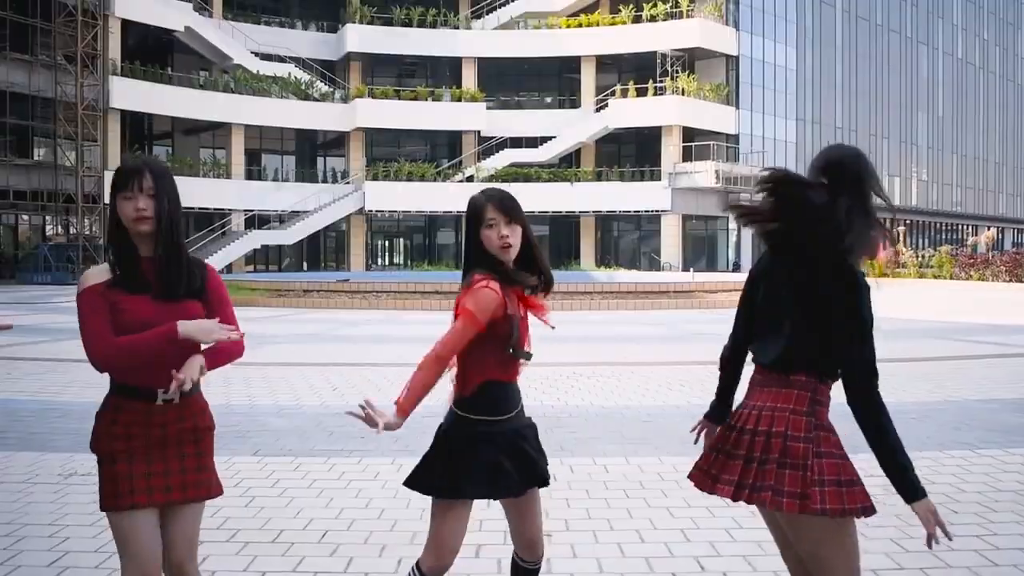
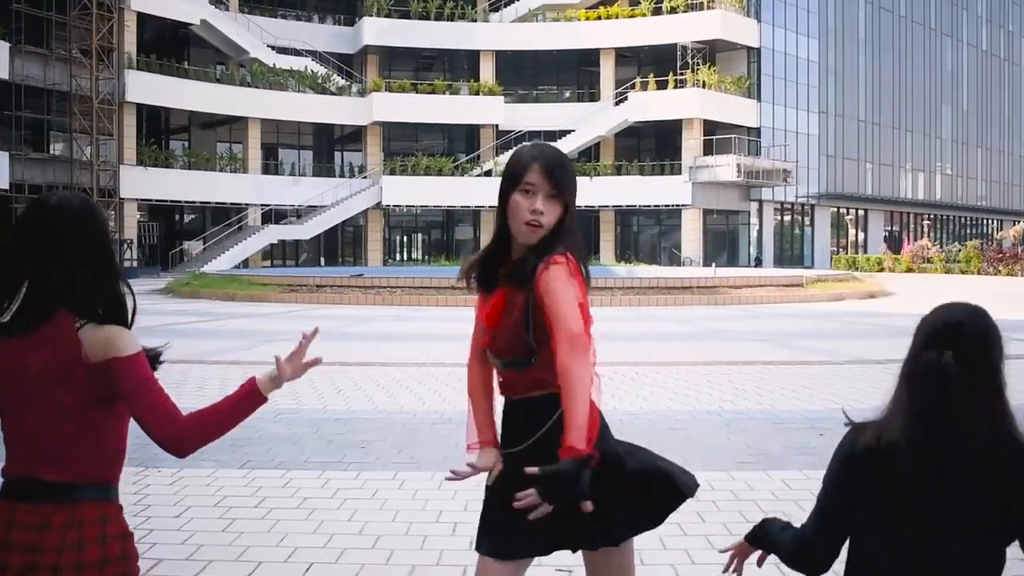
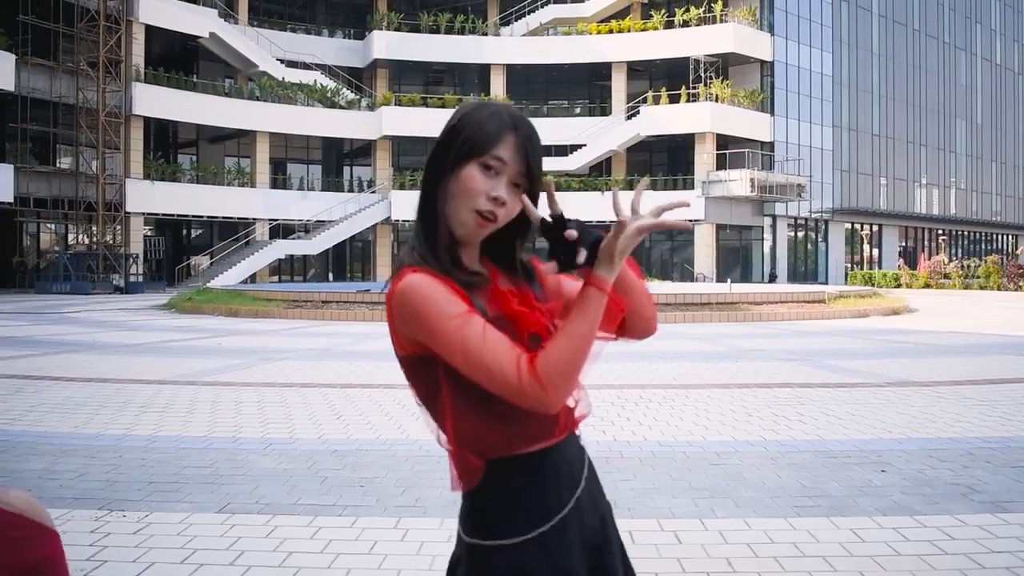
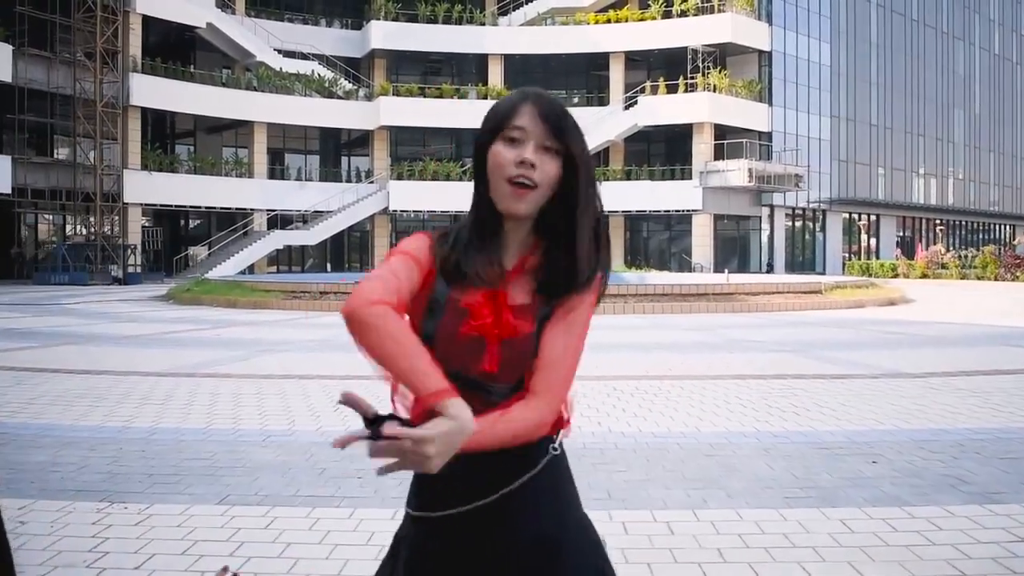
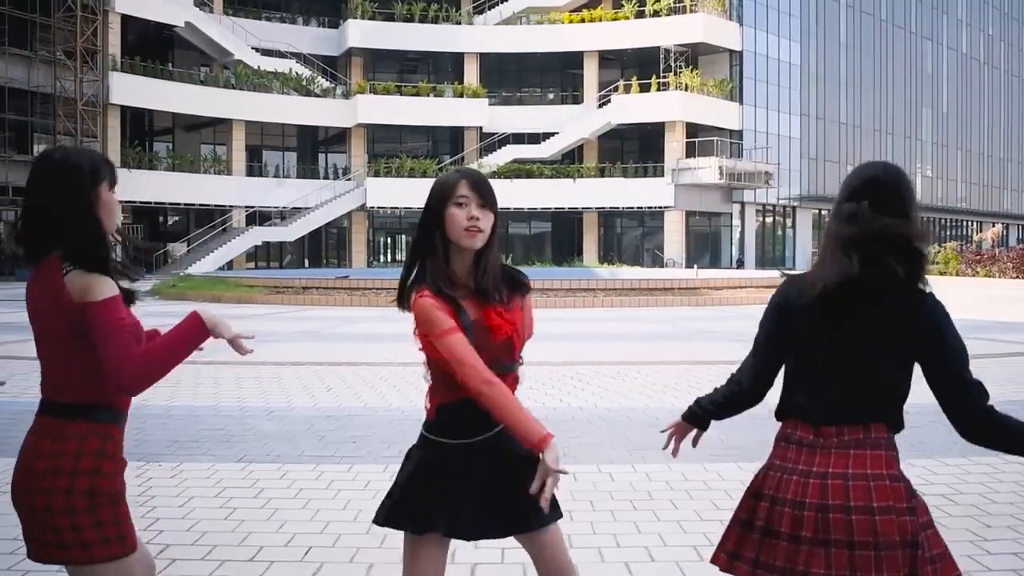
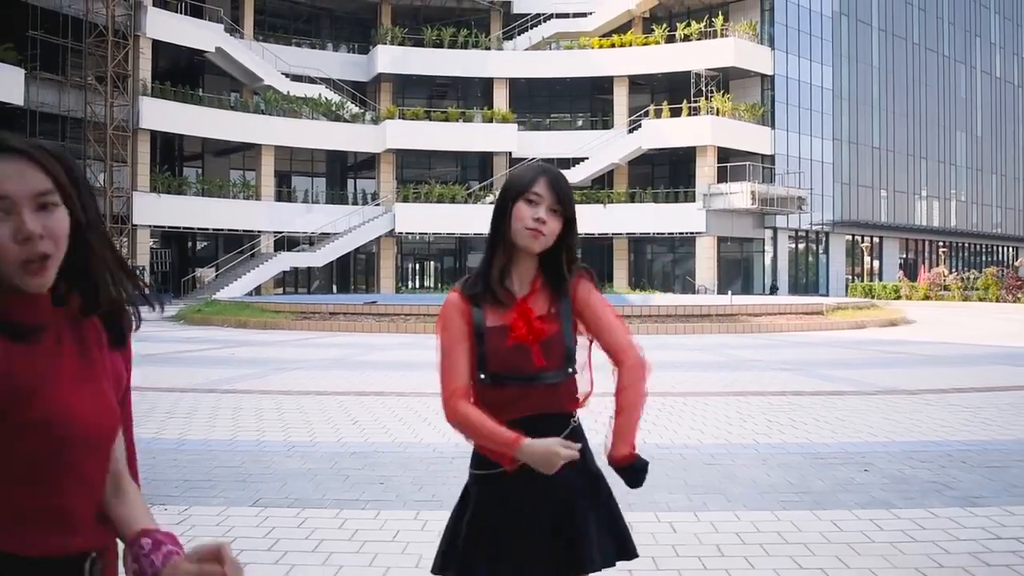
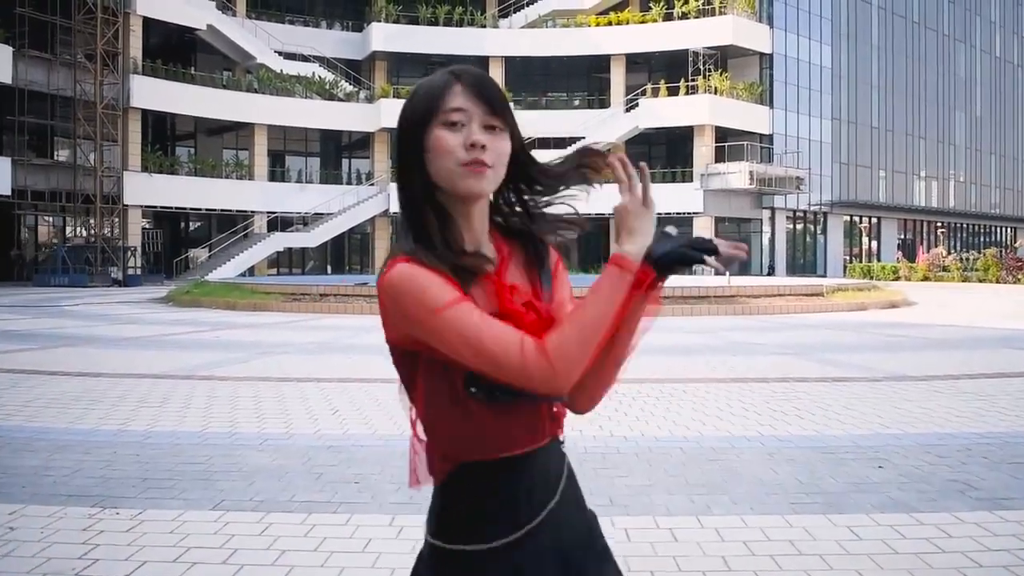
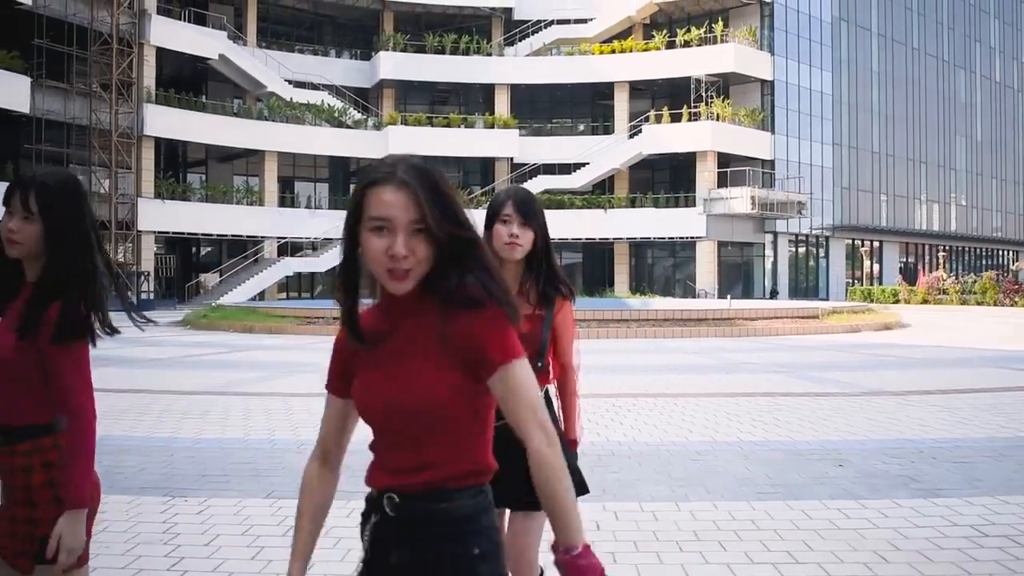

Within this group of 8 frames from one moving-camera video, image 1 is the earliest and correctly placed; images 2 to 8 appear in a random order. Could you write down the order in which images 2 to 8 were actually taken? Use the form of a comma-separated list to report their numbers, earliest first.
5, 2, 4, 7, 3, 6, 8
